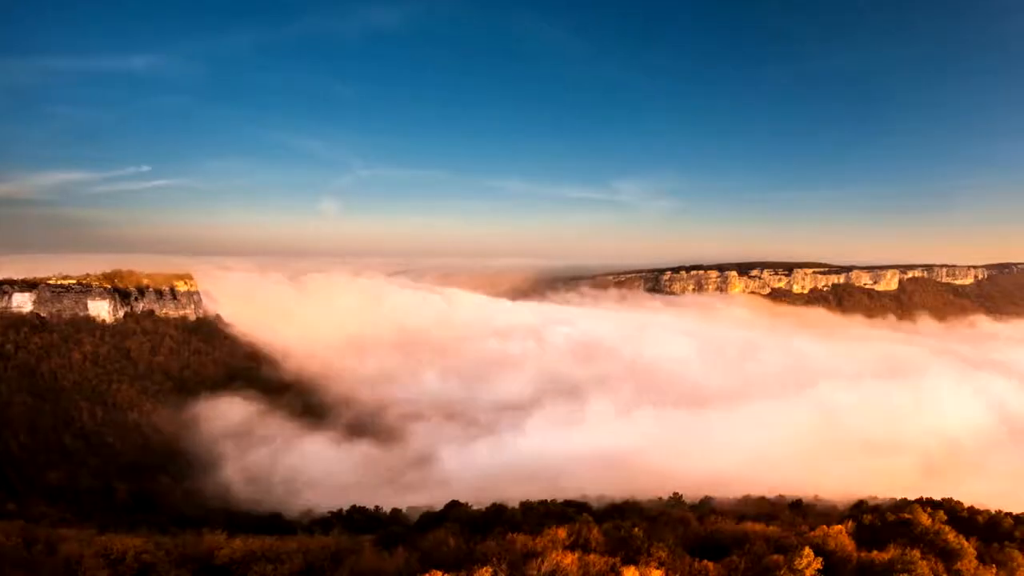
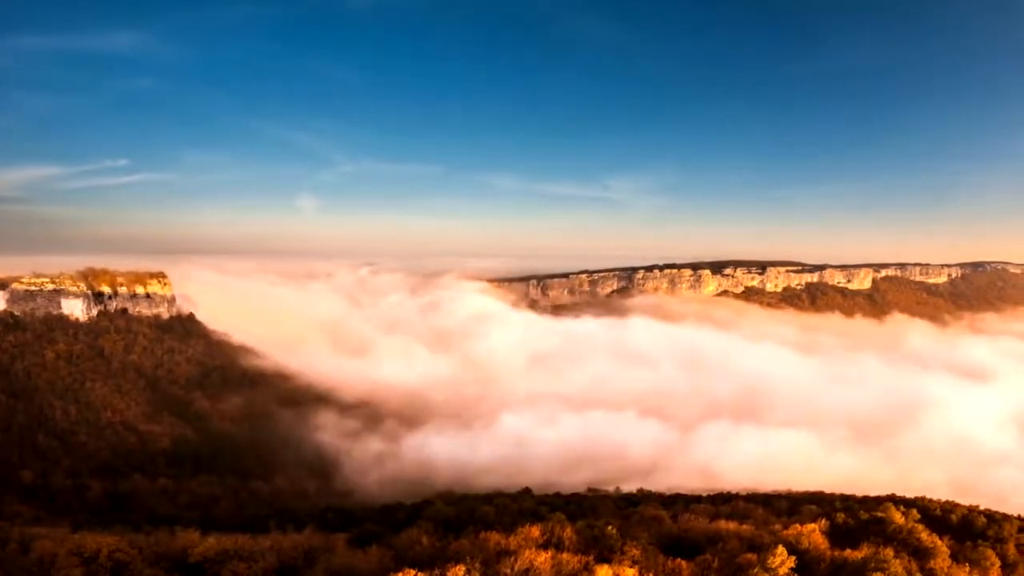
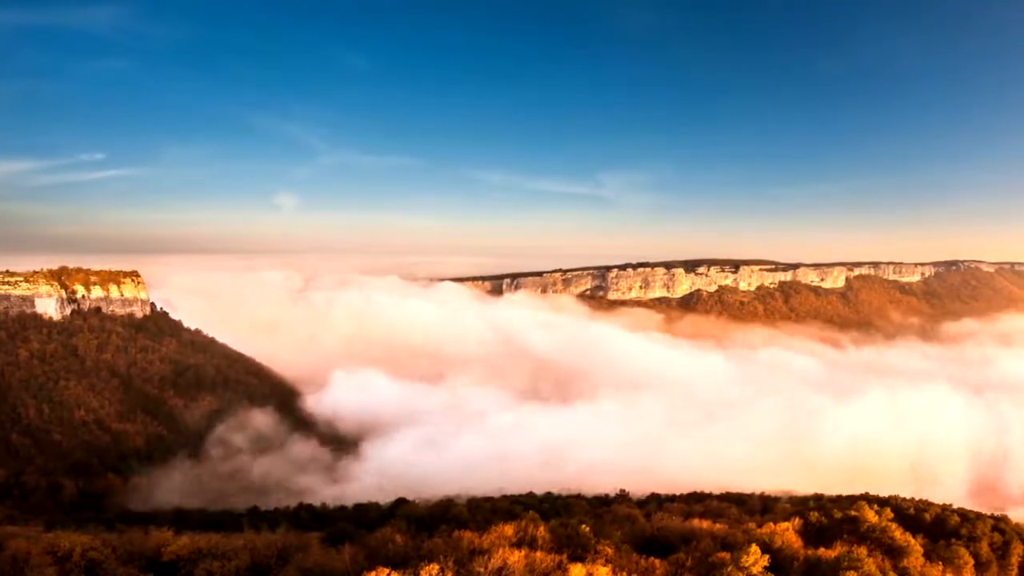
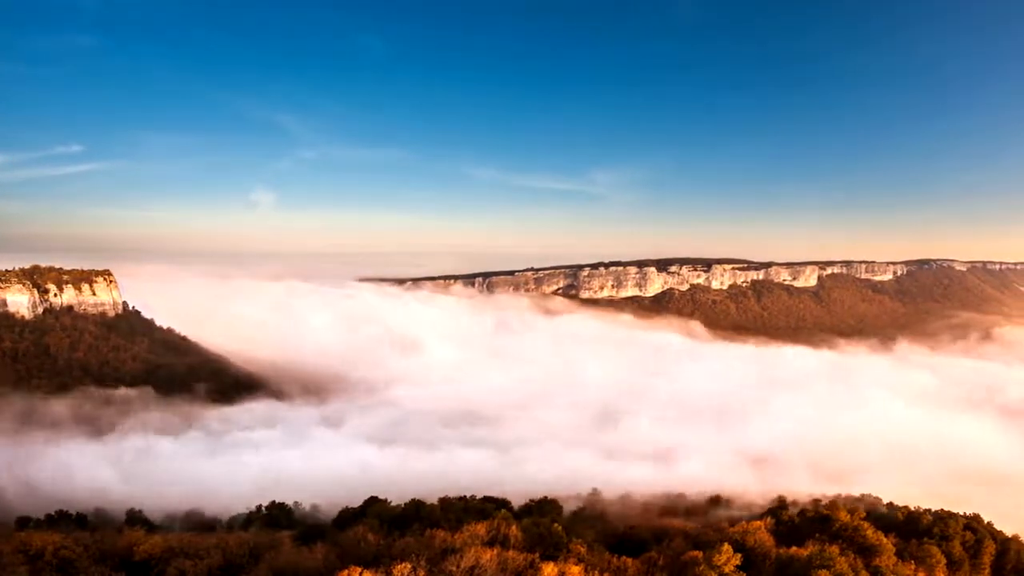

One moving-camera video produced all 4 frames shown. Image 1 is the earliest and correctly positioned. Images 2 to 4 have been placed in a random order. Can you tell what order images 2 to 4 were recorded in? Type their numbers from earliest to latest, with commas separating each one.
2, 3, 4
